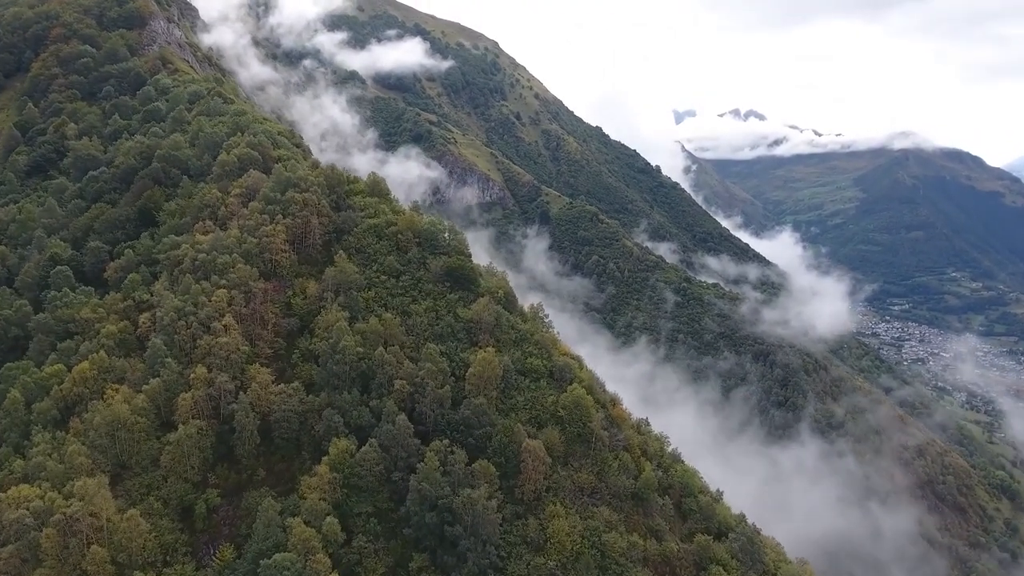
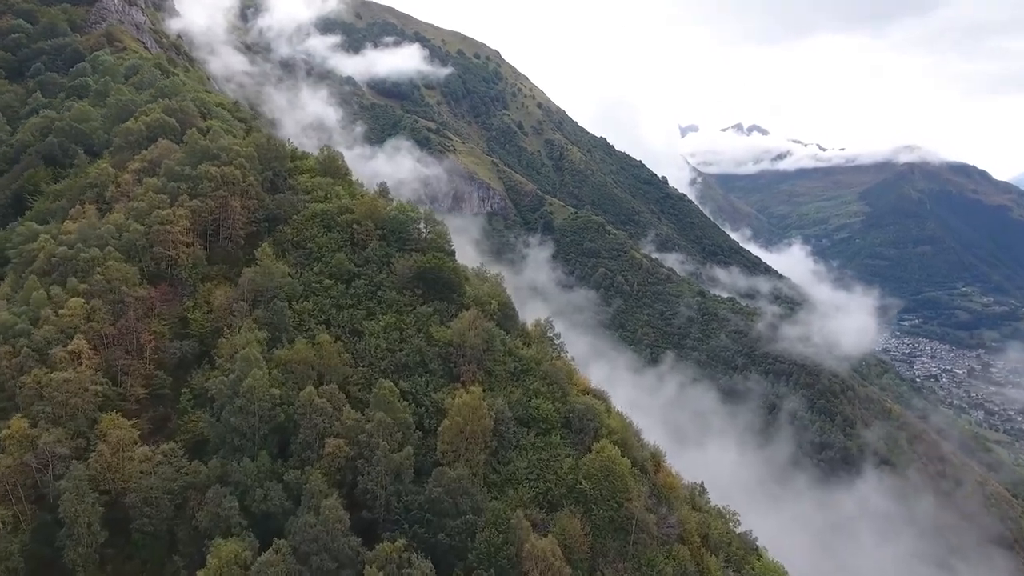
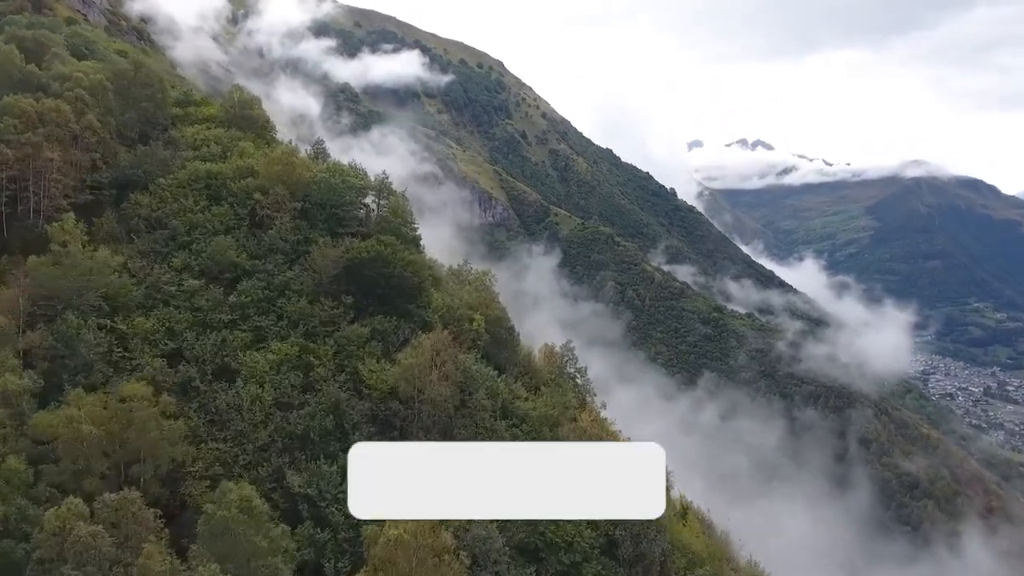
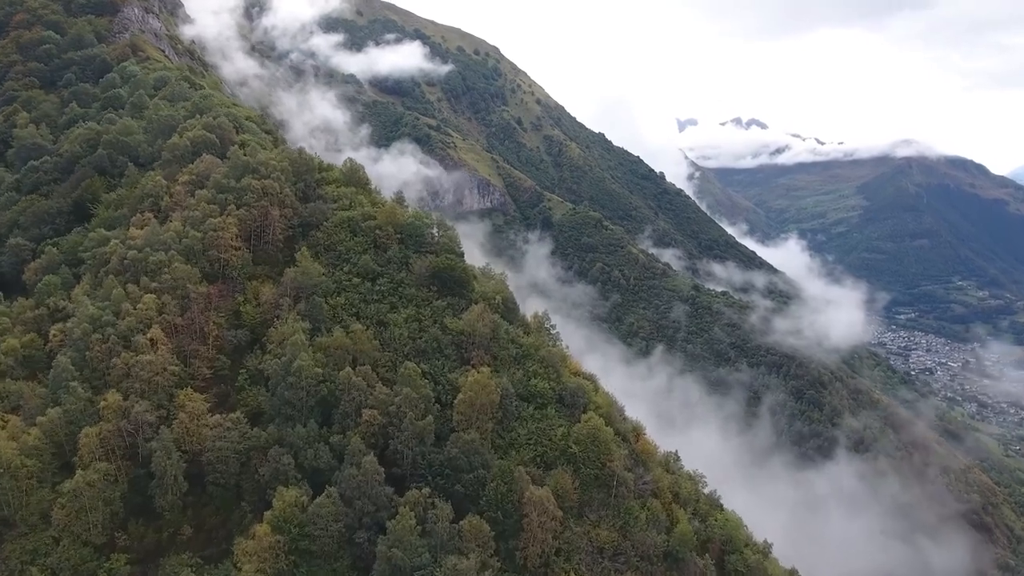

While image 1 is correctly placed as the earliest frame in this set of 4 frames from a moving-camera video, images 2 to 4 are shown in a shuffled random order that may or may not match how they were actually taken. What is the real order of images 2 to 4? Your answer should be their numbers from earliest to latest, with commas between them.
4, 2, 3
